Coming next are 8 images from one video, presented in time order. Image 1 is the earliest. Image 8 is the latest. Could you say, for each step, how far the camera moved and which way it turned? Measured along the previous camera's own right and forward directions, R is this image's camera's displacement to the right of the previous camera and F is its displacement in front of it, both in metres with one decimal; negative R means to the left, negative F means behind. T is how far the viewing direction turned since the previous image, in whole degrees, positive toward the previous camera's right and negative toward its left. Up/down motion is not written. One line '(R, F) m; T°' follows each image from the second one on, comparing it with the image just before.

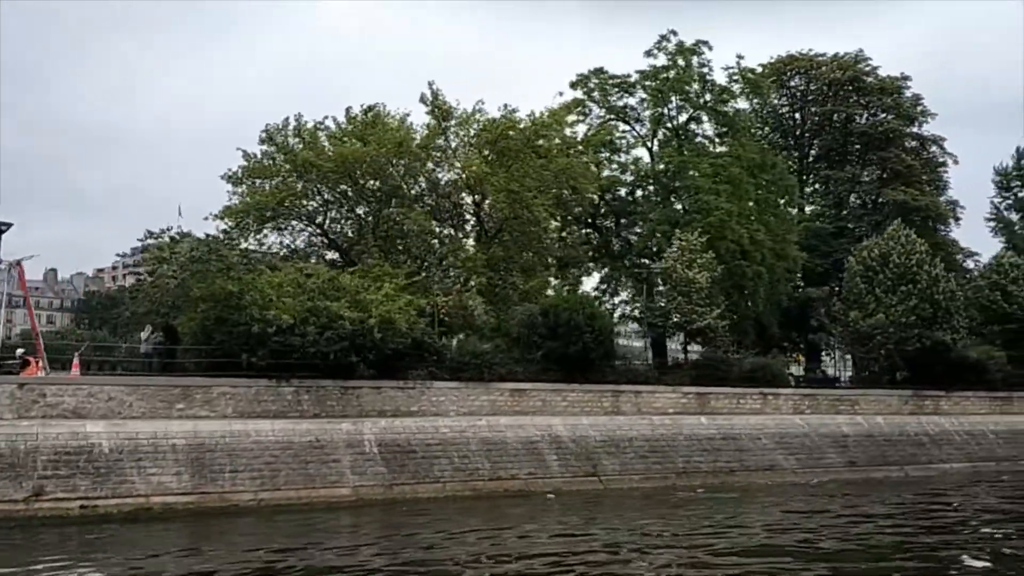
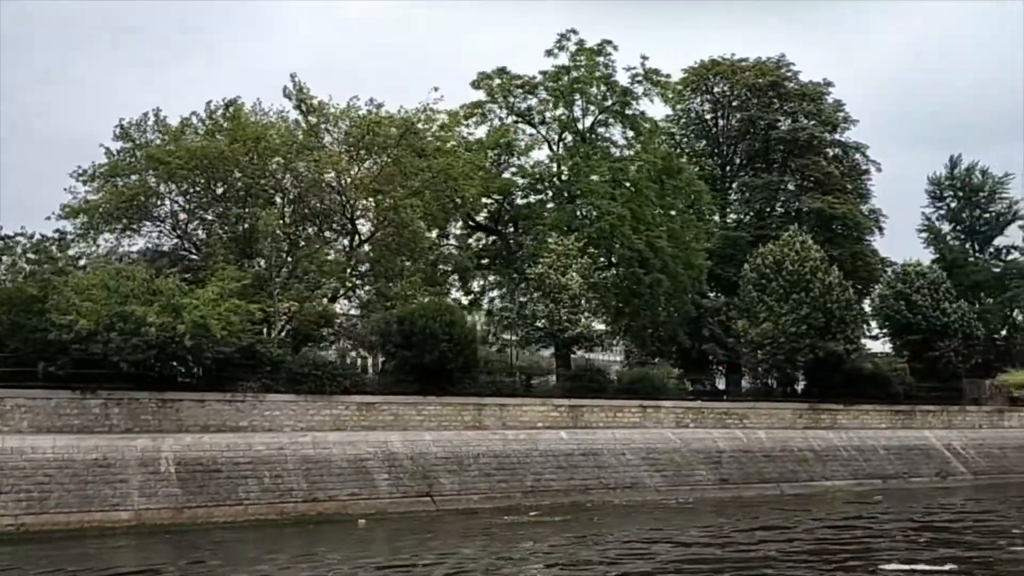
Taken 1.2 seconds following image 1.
(+2.9, +1.5) m; +1°
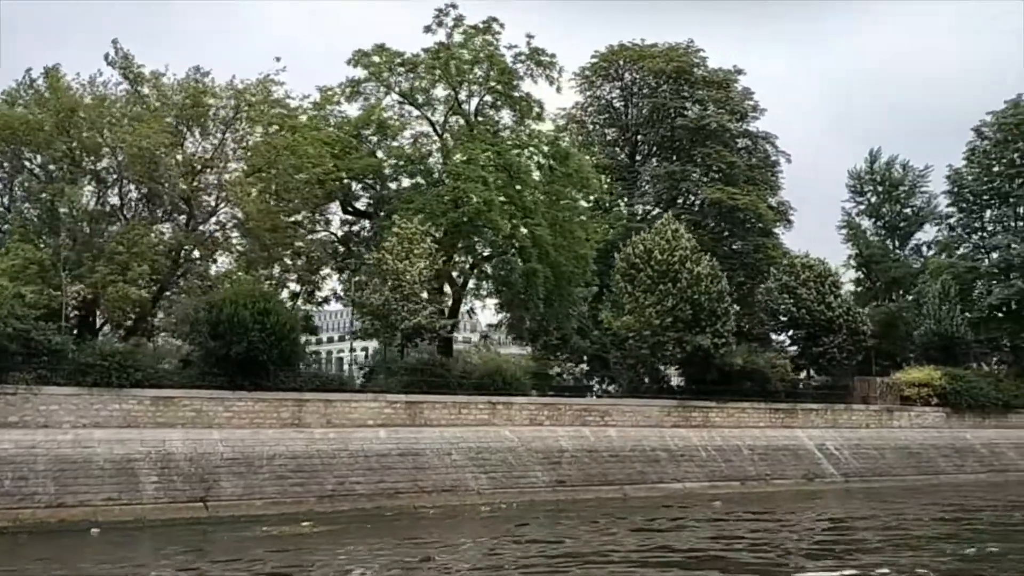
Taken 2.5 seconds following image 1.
(+3.2, +1.7) m; +2°
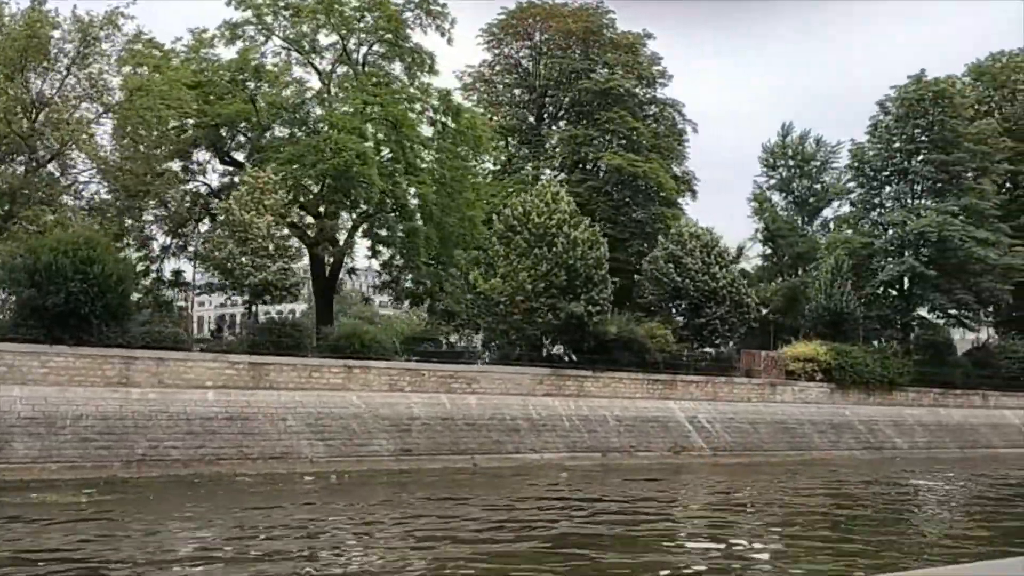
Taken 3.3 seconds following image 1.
(+1.9, +1.1) m; +4°
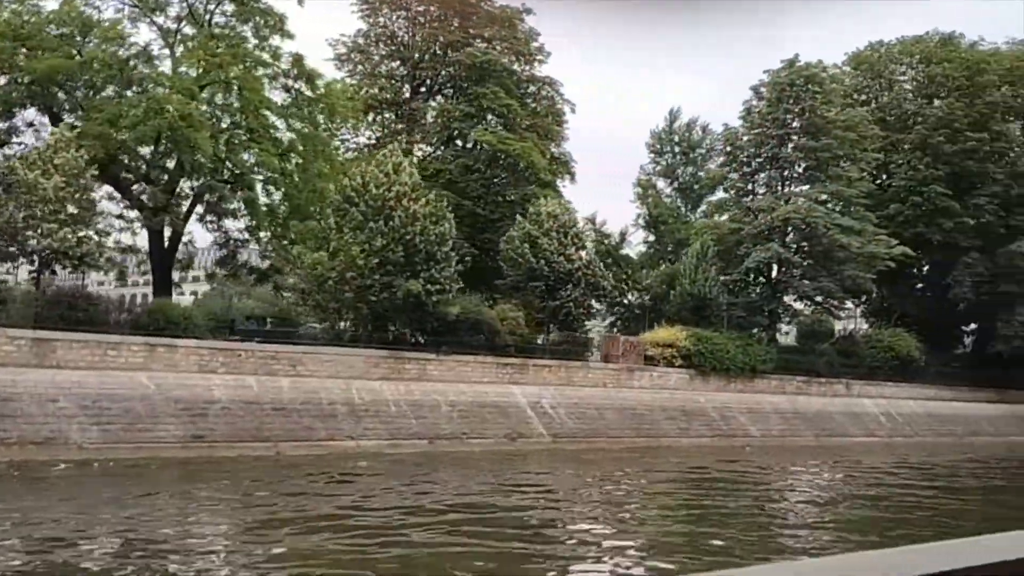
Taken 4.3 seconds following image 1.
(+2.2, +1.3) m; +5°
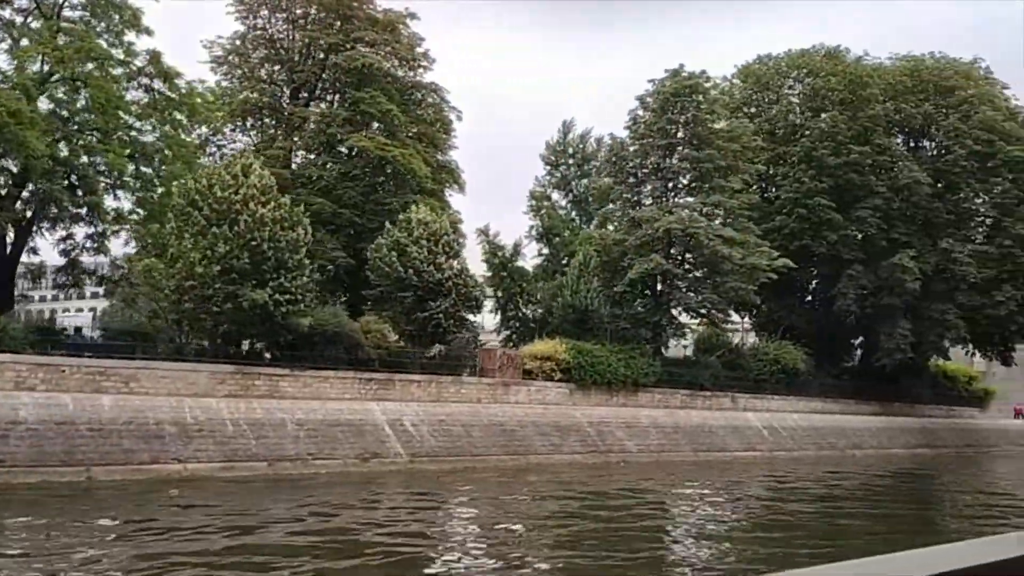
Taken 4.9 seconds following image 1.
(+1.5, +1.2) m; +5°
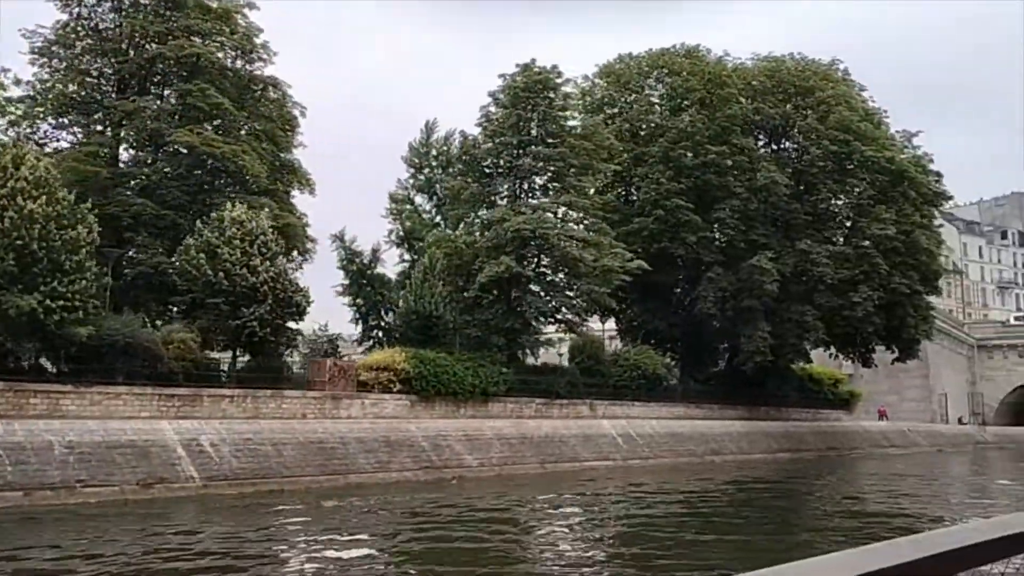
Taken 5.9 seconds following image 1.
(+1.9, +1.8) m; +6°
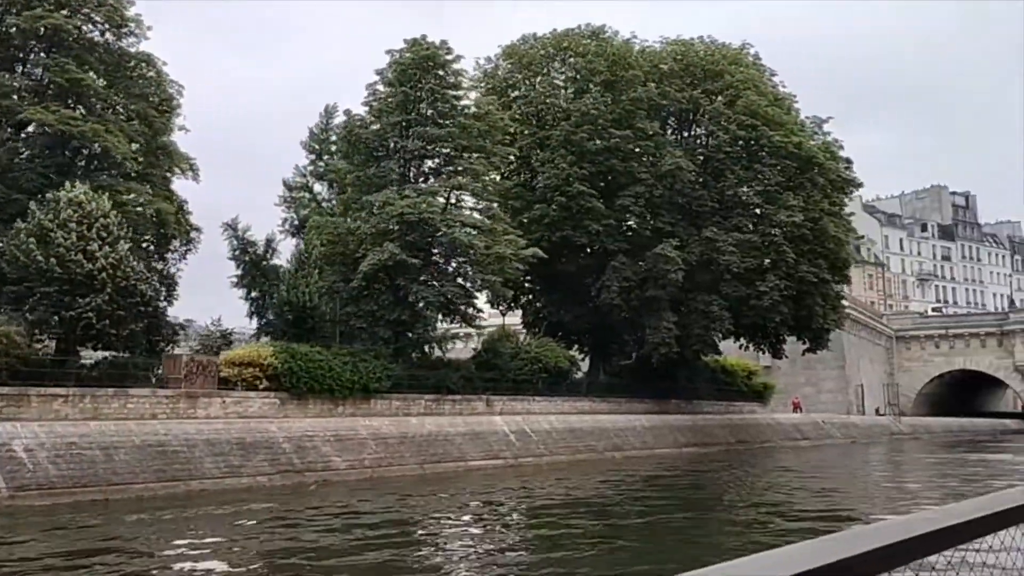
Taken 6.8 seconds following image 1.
(+1.7, +1.7) m; +4°
